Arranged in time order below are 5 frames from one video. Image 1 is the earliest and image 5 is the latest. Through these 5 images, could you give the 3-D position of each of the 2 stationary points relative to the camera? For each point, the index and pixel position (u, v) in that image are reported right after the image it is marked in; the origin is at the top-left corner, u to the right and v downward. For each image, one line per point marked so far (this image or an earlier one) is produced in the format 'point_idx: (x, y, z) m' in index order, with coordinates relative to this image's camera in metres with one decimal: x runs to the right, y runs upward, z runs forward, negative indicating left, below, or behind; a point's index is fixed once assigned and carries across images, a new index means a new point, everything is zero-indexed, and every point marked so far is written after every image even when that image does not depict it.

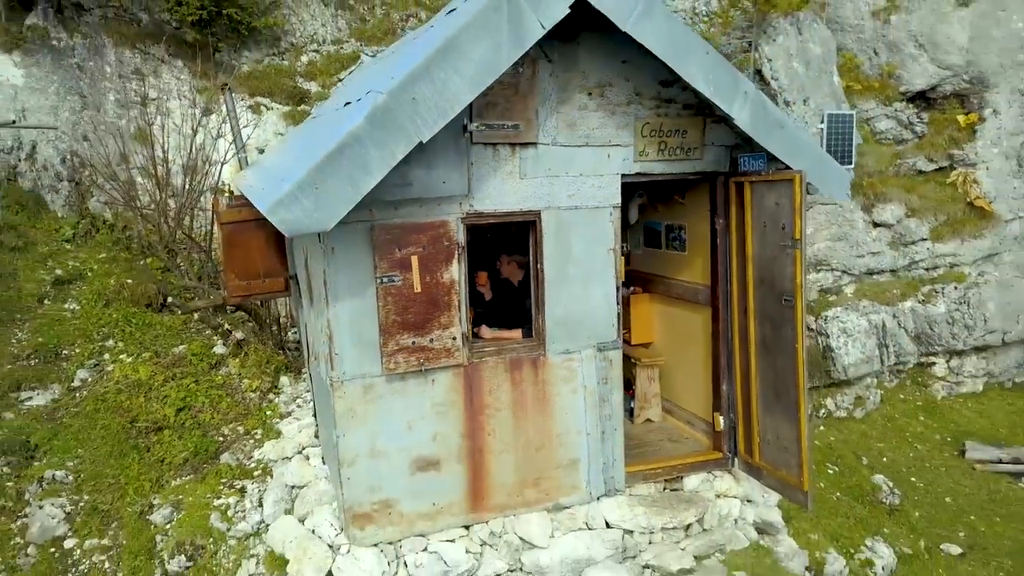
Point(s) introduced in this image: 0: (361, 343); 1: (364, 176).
0: (-0.8, -0.3, +4.4) m
1: (-0.7, +0.5, +3.8) m
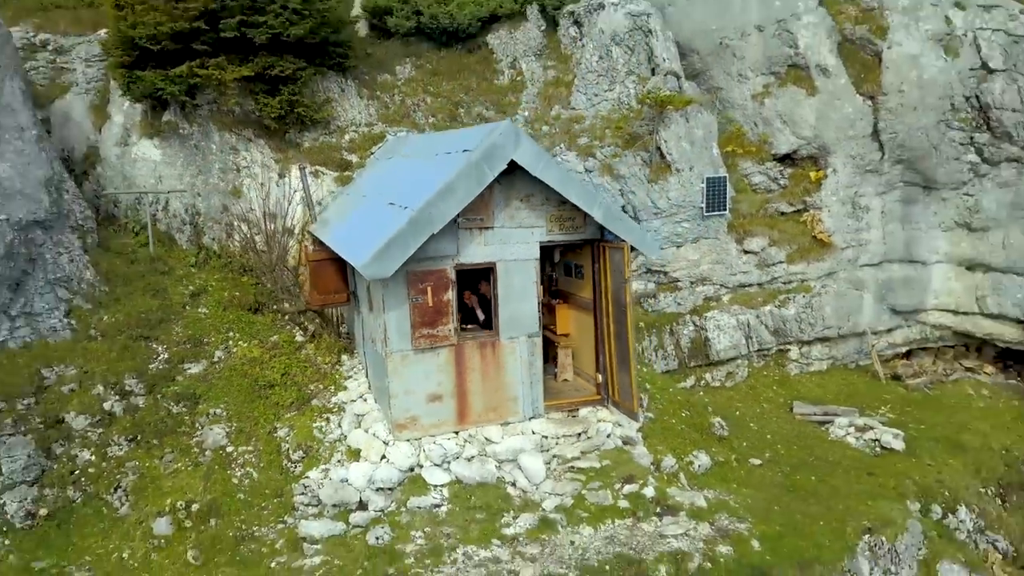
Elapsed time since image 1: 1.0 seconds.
0: (-1.1, -0.5, +8.5) m
1: (-1.0, +0.4, +7.9) m
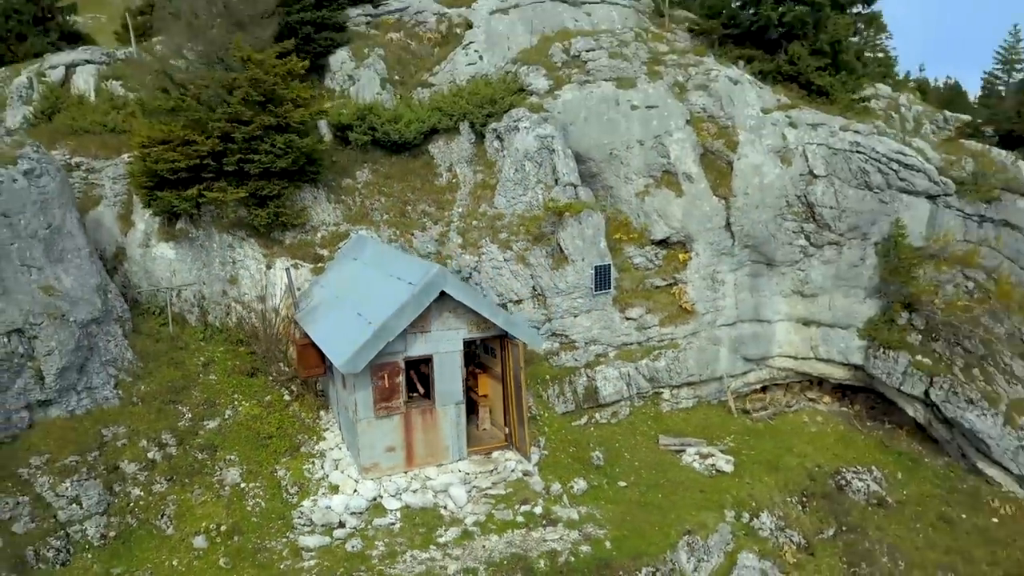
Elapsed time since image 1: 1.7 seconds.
0: (-2.1, -1.7, +12.3) m
1: (-2.0, -0.9, +11.7) m
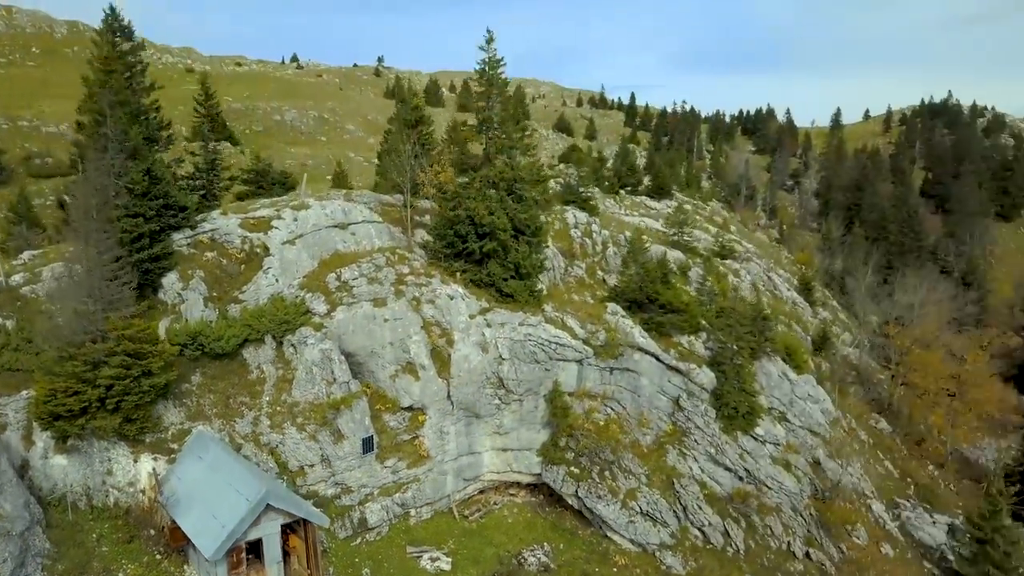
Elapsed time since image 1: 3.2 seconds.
0: (-7.1, -7.0, +20.7) m
1: (-6.8, -6.2, +20.1) m
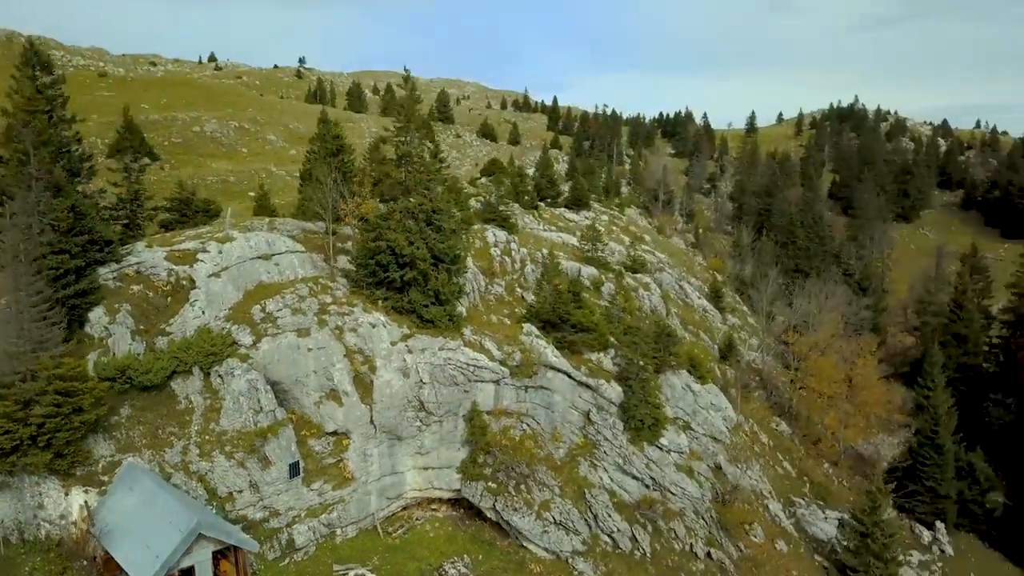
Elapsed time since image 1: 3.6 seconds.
0: (-9.2, -8.1, +21.9) m
1: (-8.9, -7.3, +21.4) m
